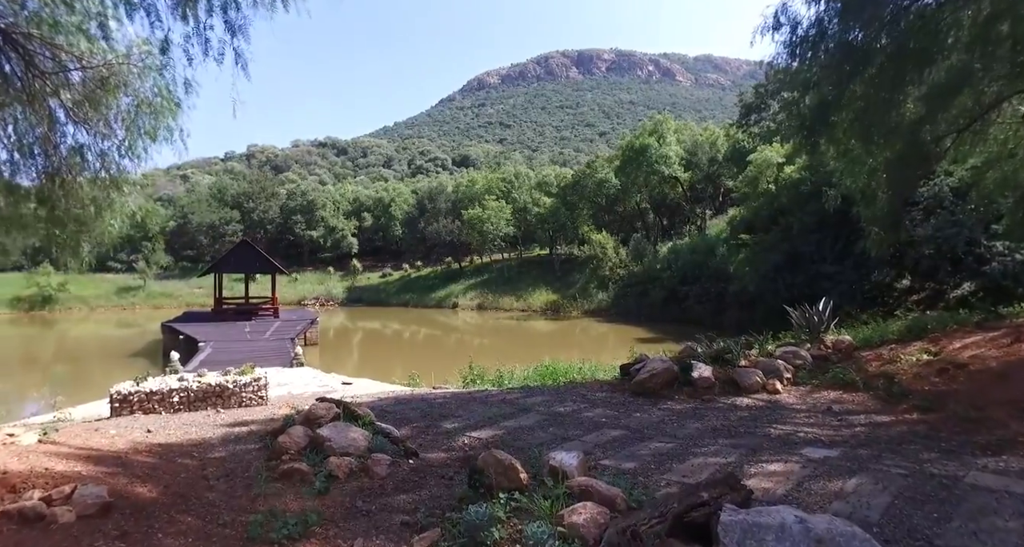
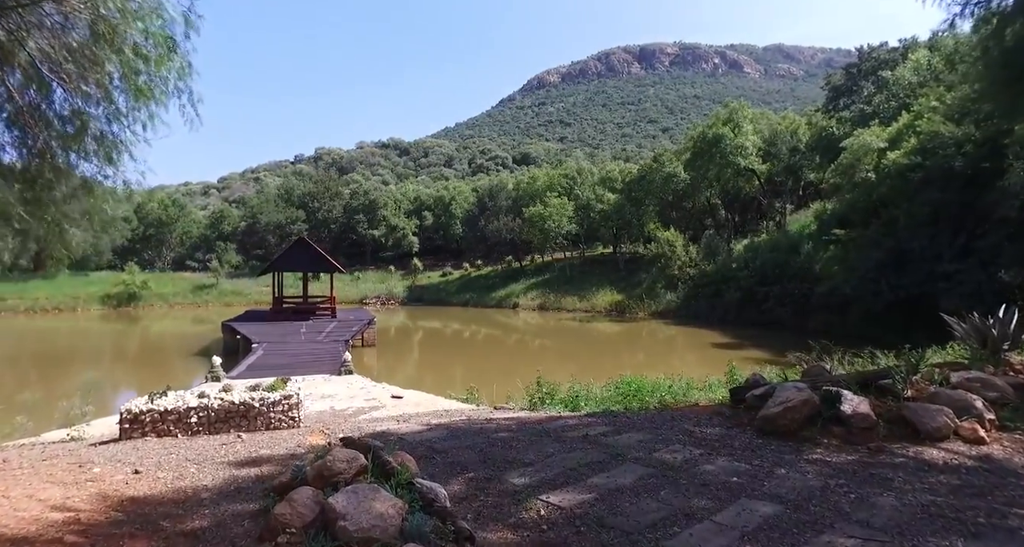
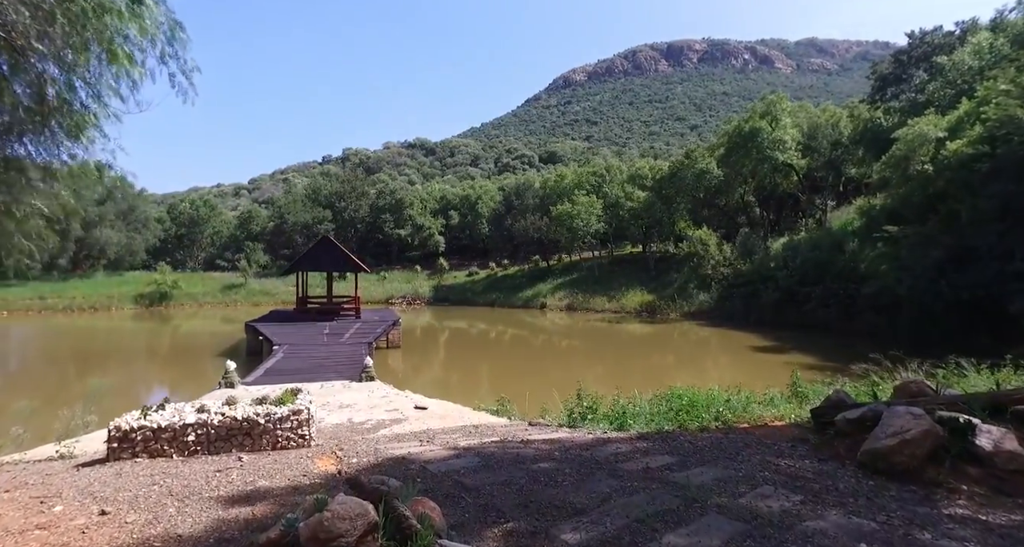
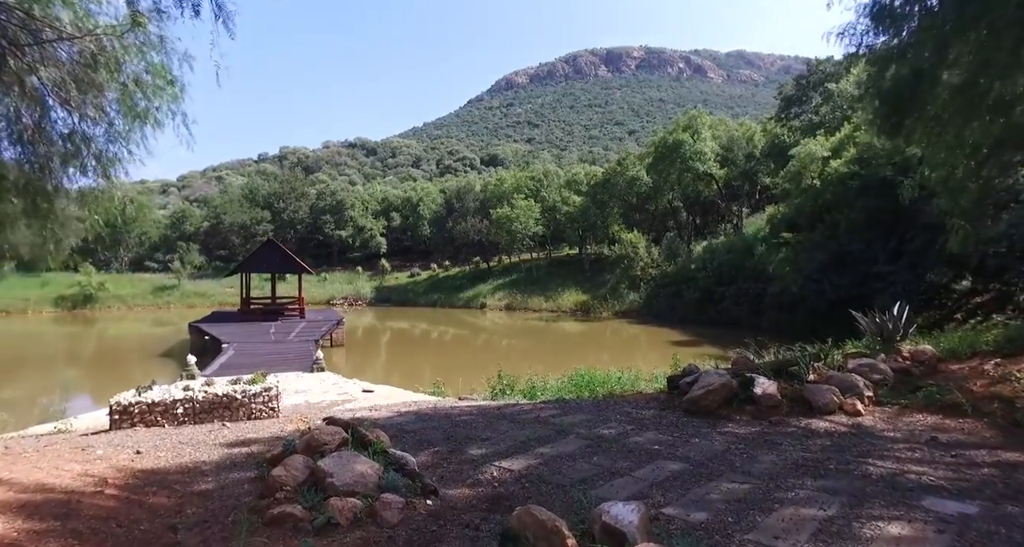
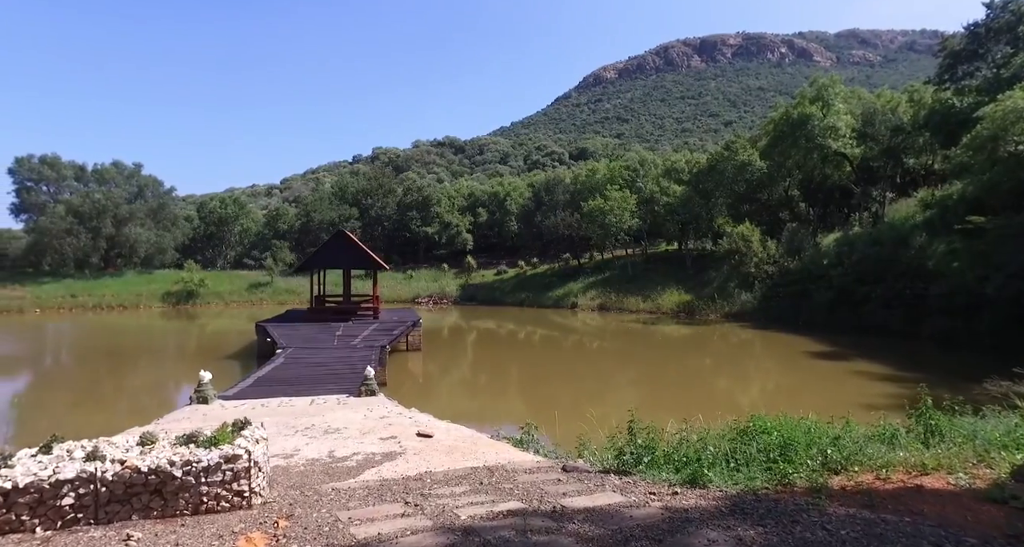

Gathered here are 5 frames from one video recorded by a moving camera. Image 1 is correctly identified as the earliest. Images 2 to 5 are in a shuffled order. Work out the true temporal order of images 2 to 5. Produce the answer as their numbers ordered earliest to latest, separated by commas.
4, 2, 3, 5
